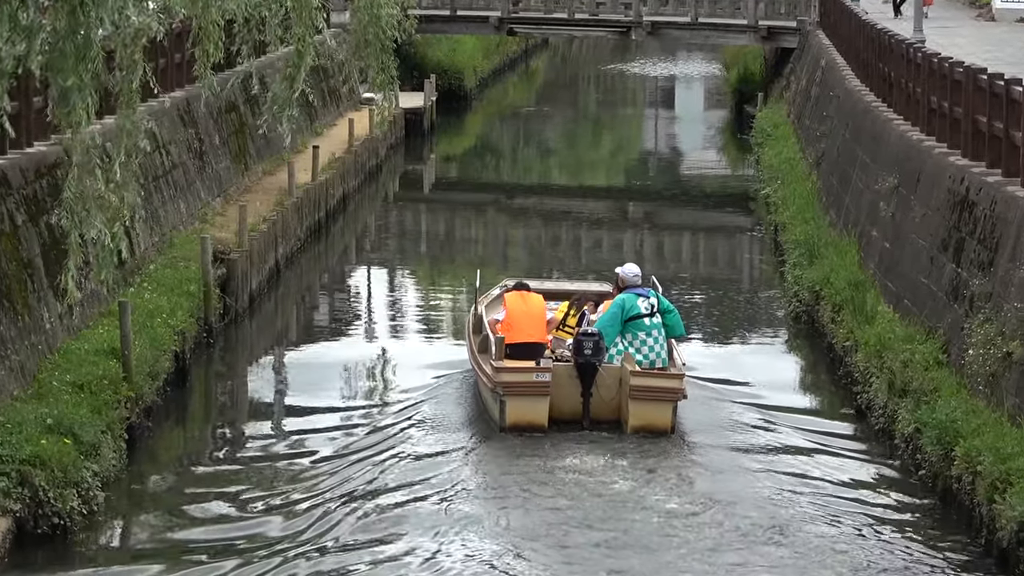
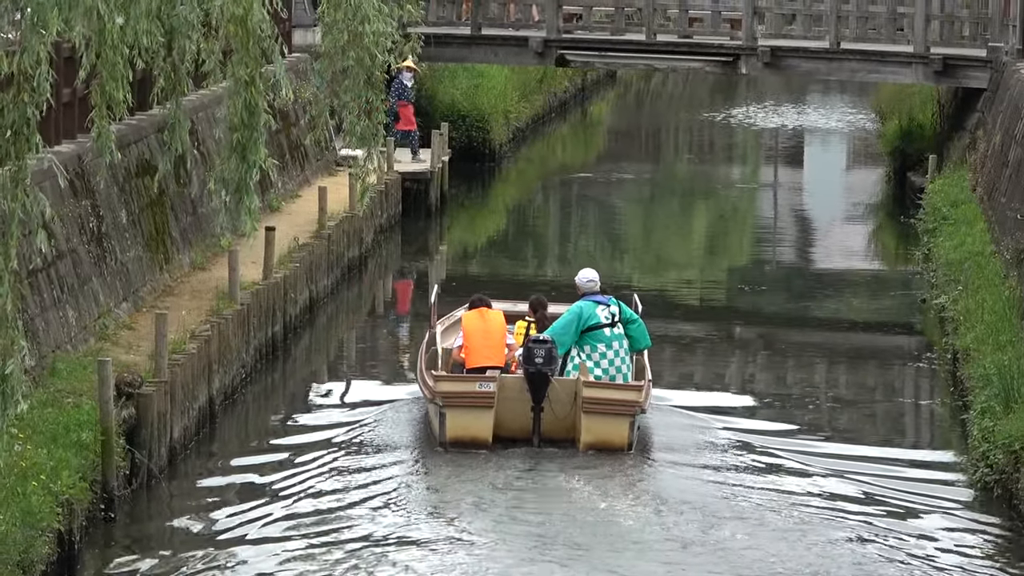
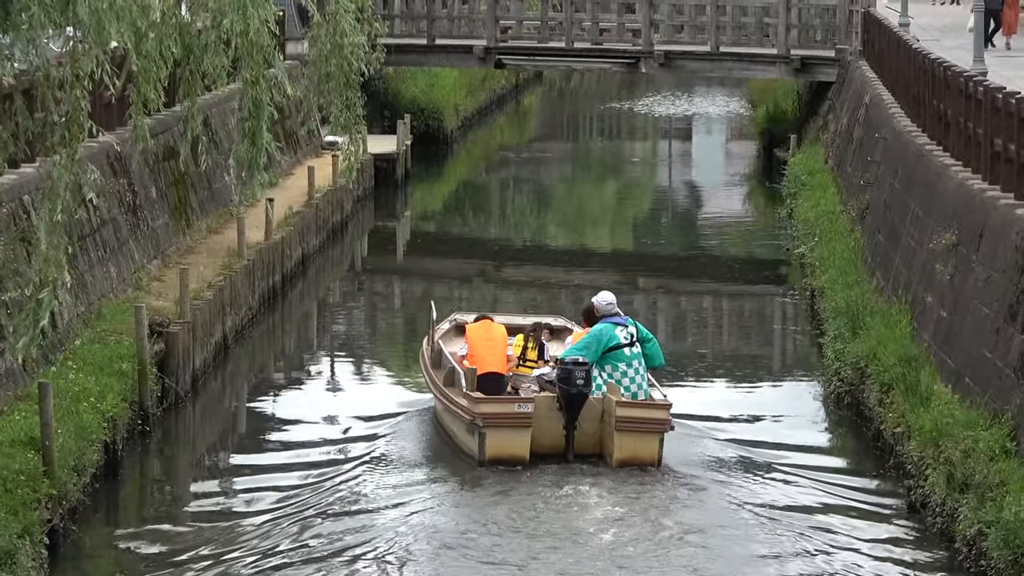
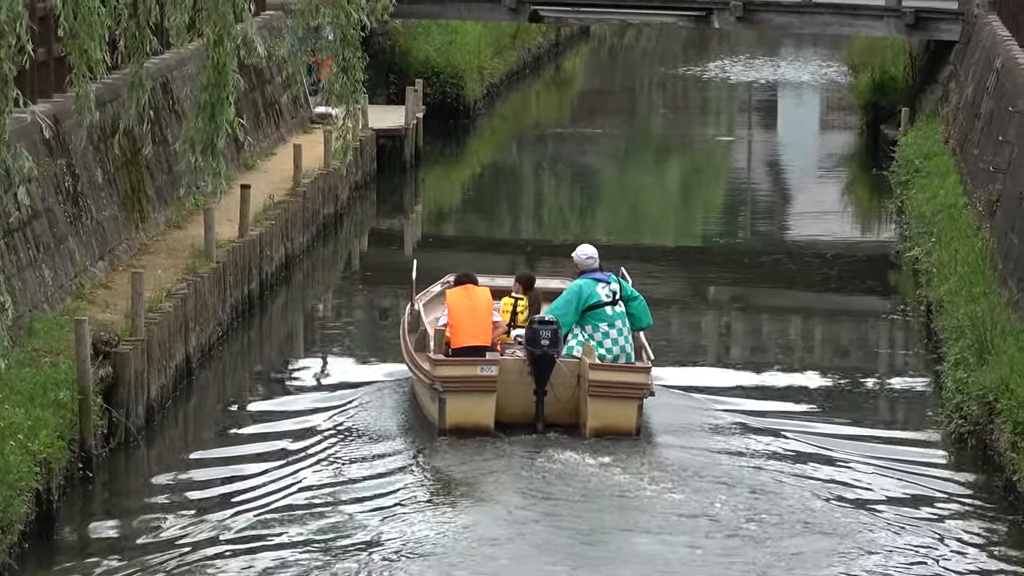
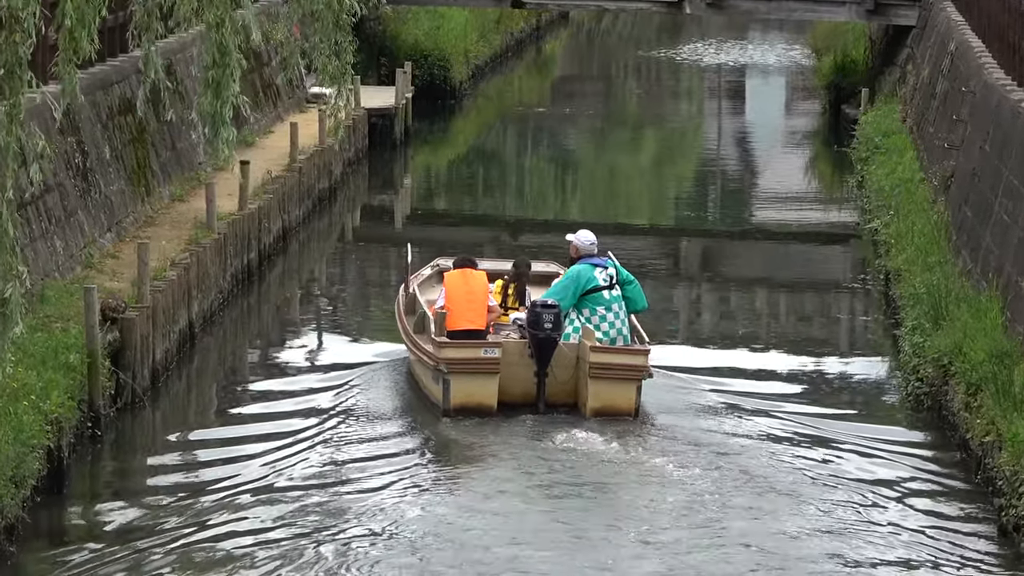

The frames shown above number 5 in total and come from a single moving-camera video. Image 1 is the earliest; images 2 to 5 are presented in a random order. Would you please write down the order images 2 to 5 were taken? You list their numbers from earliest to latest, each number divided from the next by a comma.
3, 5, 4, 2
